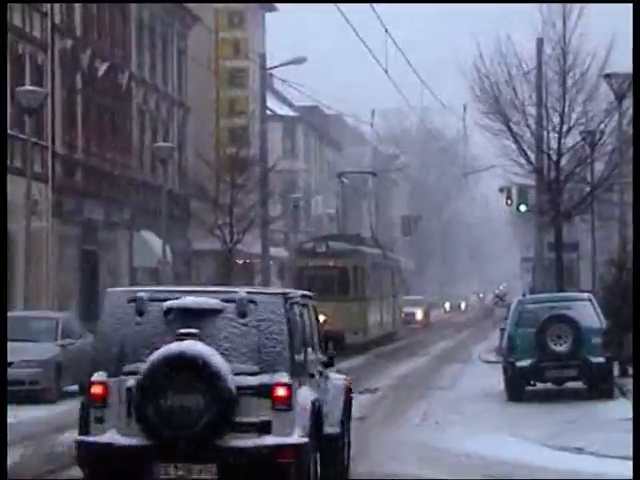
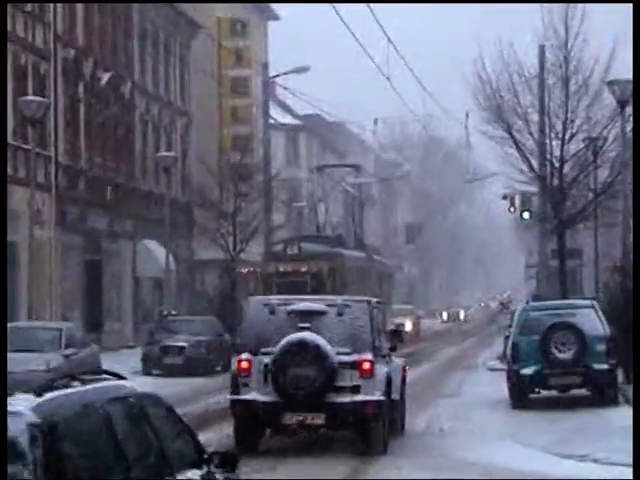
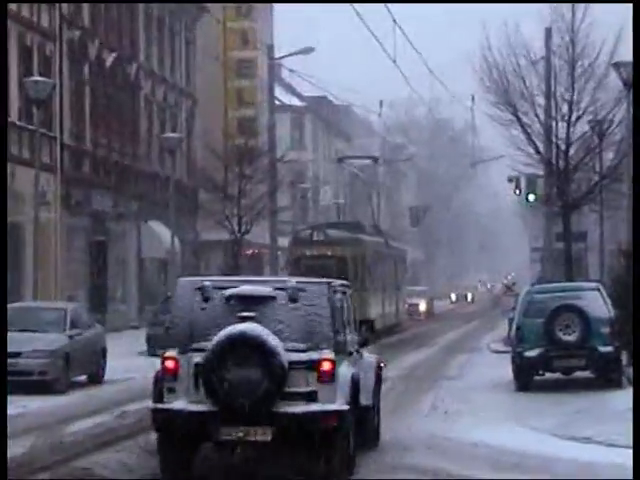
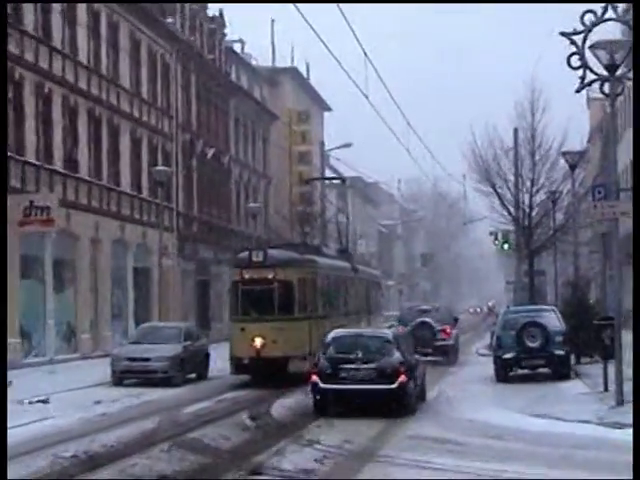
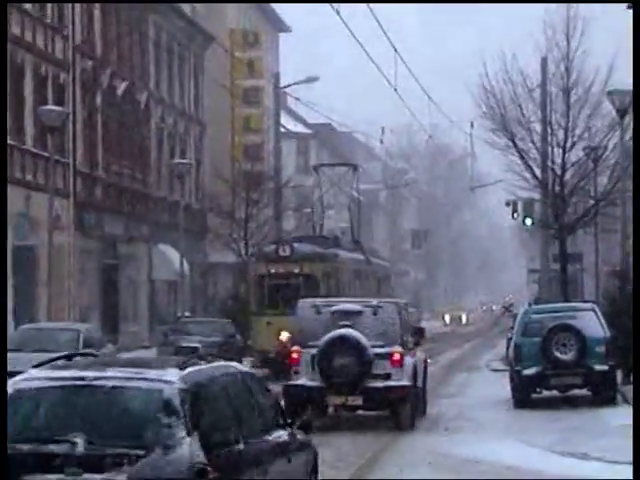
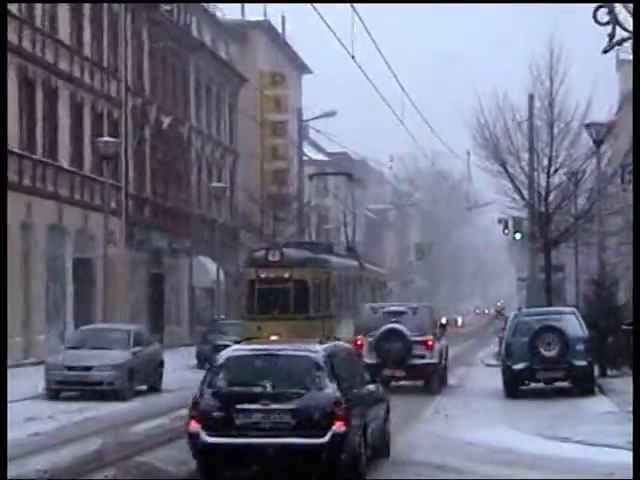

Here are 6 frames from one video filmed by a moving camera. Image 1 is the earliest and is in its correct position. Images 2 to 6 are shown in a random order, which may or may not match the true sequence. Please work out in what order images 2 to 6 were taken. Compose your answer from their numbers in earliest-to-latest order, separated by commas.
3, 2, 5, 6, 4
